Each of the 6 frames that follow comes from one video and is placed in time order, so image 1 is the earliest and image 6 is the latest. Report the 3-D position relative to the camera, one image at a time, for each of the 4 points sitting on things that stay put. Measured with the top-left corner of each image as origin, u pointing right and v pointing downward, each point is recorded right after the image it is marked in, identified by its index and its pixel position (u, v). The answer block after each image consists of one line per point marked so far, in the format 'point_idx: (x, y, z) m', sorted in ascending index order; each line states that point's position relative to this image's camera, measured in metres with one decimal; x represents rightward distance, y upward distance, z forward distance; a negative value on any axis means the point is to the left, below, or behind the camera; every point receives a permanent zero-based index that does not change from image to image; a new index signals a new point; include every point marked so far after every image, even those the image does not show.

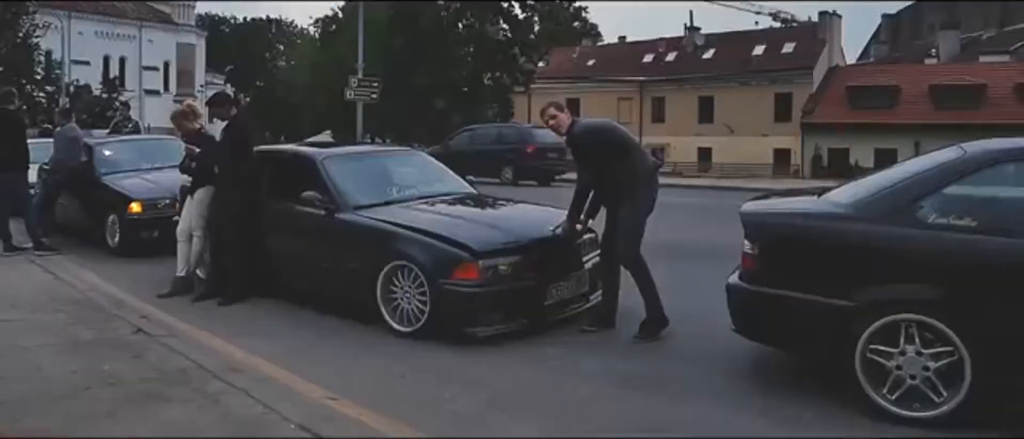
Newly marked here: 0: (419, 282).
0: (-0.7, -0.5, +6.7) m
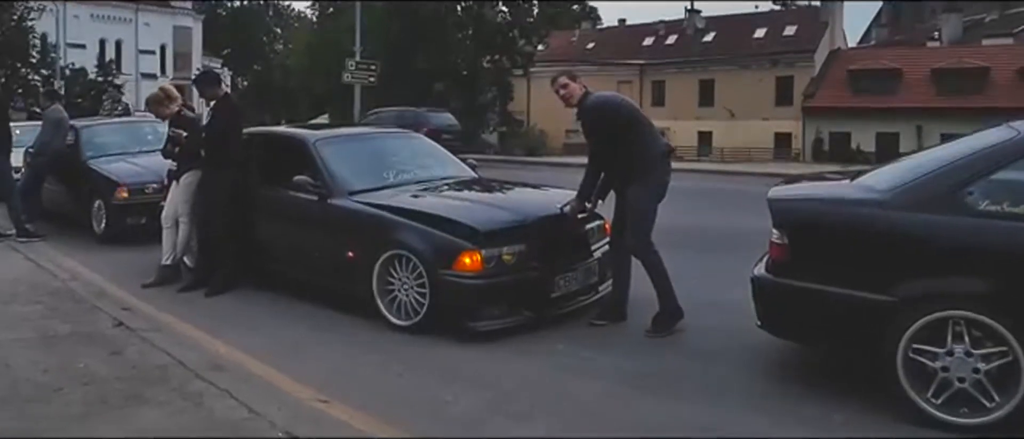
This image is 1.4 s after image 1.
0: (-0.6, -0.4, +6.2) m
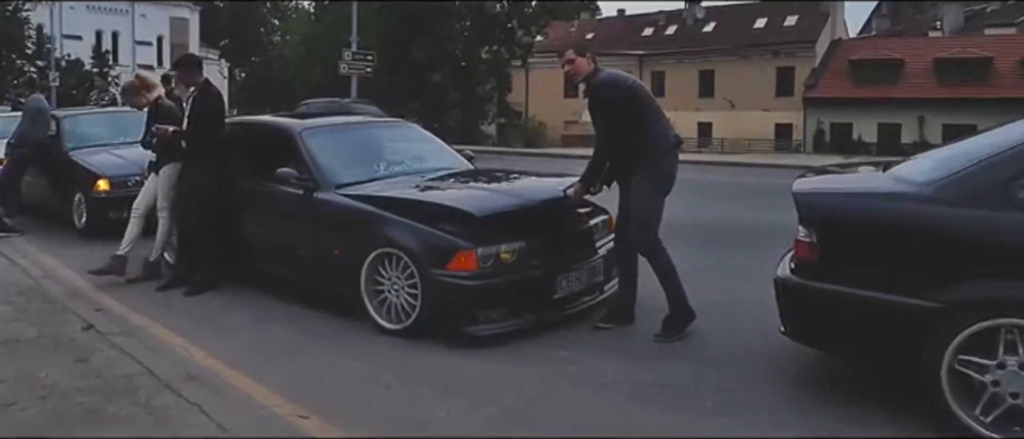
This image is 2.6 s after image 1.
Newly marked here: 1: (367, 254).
0: (-0.7, -0.3, +5.8) m
1: (-1.0, -0.2, +6.1) m
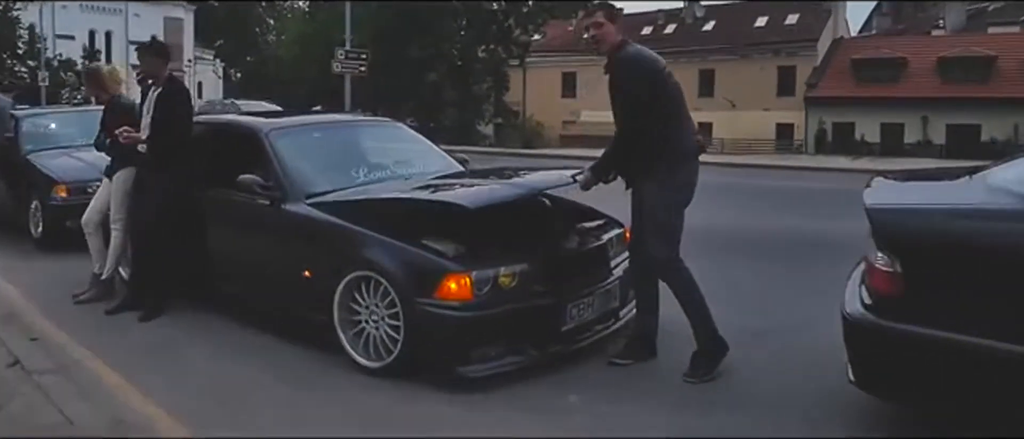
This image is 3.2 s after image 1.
0: (-0.7, -0.4, +4.9) m
1: (-1.0, -0.3, +5.2) m
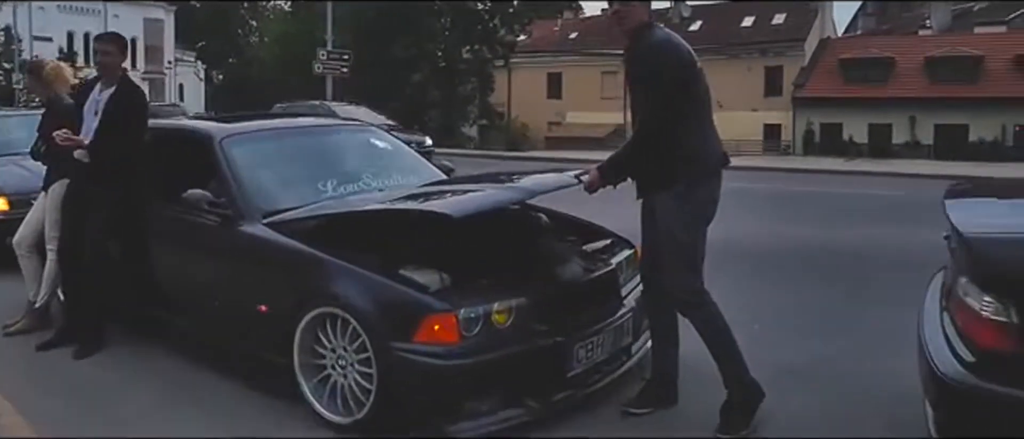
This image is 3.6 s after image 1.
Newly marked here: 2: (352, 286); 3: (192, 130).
0: (-0.7, -0.5, +4.1) m
1: (-1.0, -0.4, +4.3) m
2: (-0.7, -0.3, +4.1) m
3: (-2.0, +0.6, +5.7) m
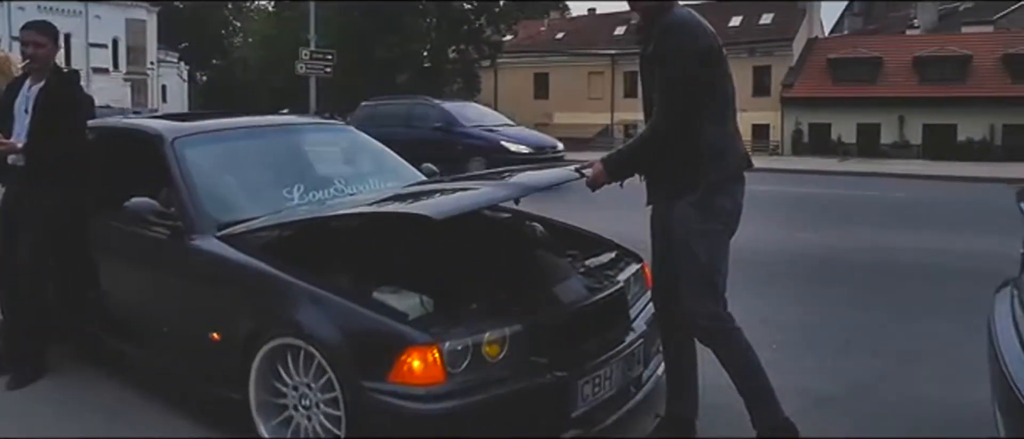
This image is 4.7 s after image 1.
0: (-0.7, -0.6, +3.5) m
1: (-1.0, -0.5, +3.7) m
2: (-0.7, -0.3, +3.5) m
3: (-2.1, +0.5, +5.1) m
